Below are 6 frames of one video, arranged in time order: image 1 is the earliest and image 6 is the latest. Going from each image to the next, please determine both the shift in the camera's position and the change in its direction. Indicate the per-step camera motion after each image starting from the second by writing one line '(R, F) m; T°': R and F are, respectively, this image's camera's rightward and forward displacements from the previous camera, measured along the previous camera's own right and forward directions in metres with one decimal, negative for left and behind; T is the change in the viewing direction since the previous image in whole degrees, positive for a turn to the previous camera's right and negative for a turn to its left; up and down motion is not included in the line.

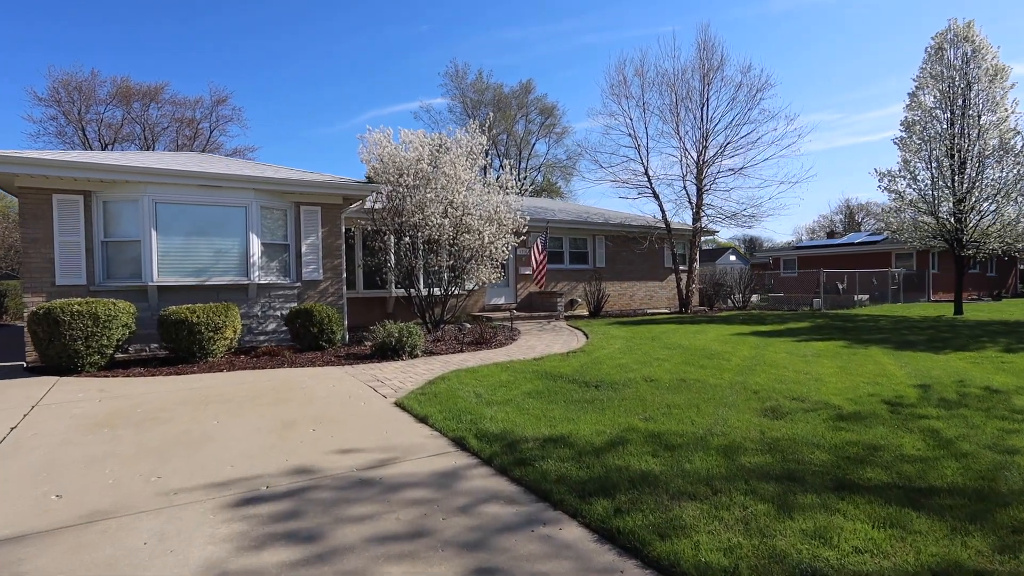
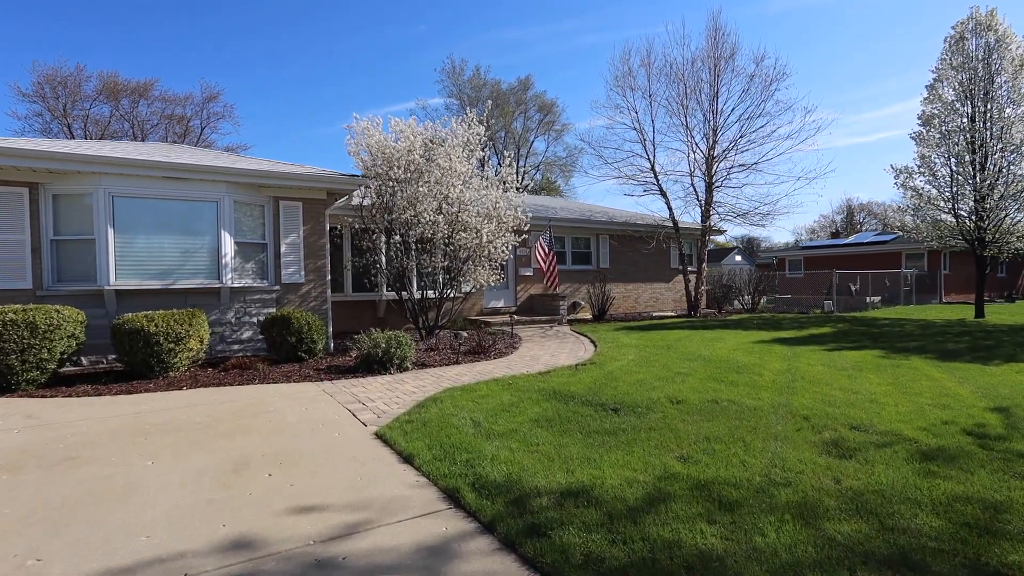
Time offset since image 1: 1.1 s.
(-0.1, +1.0) m; 0°
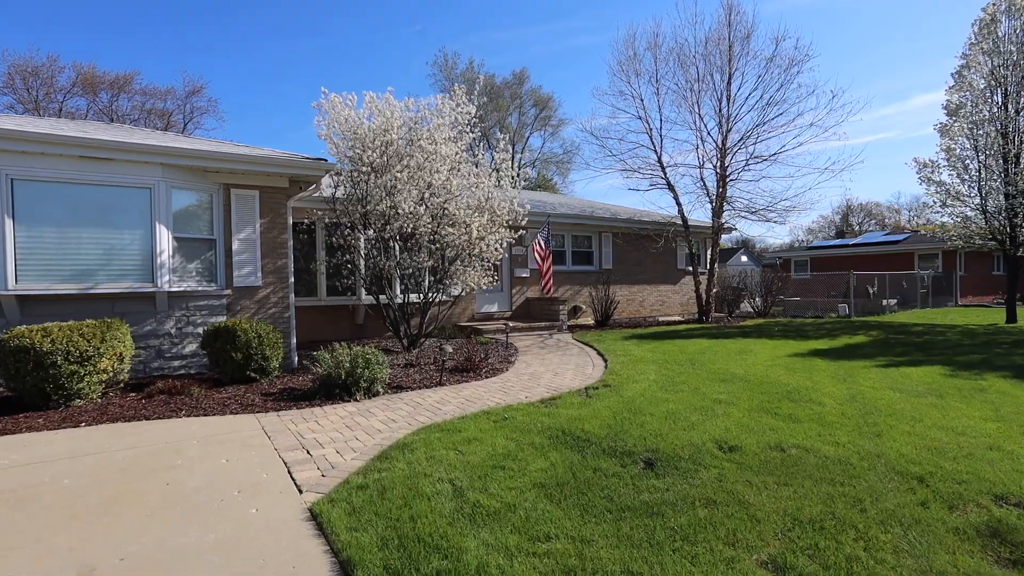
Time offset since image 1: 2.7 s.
(0.0, +1.5) m; +1°
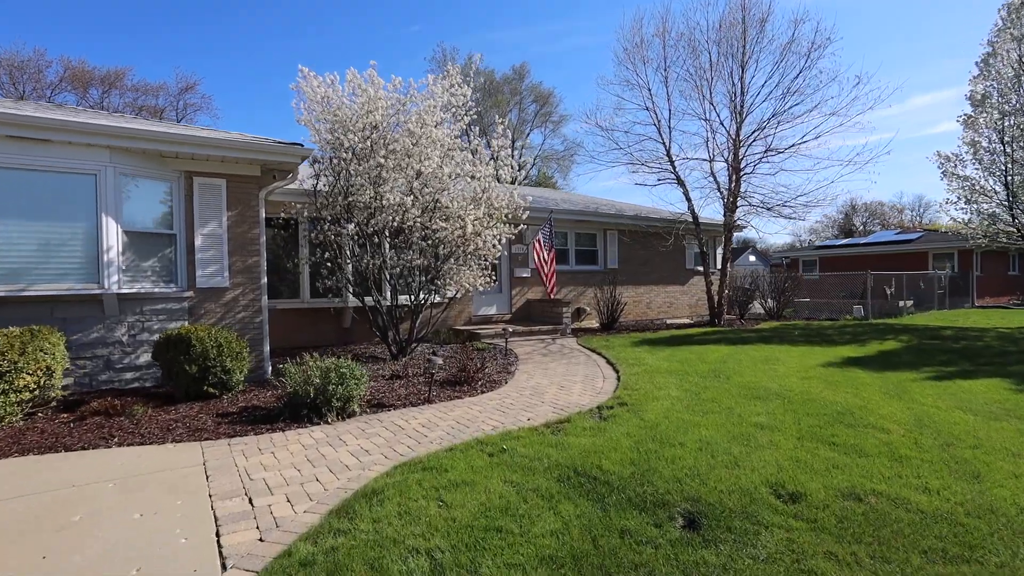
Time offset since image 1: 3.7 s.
(0.0, +1.0) m; 0°
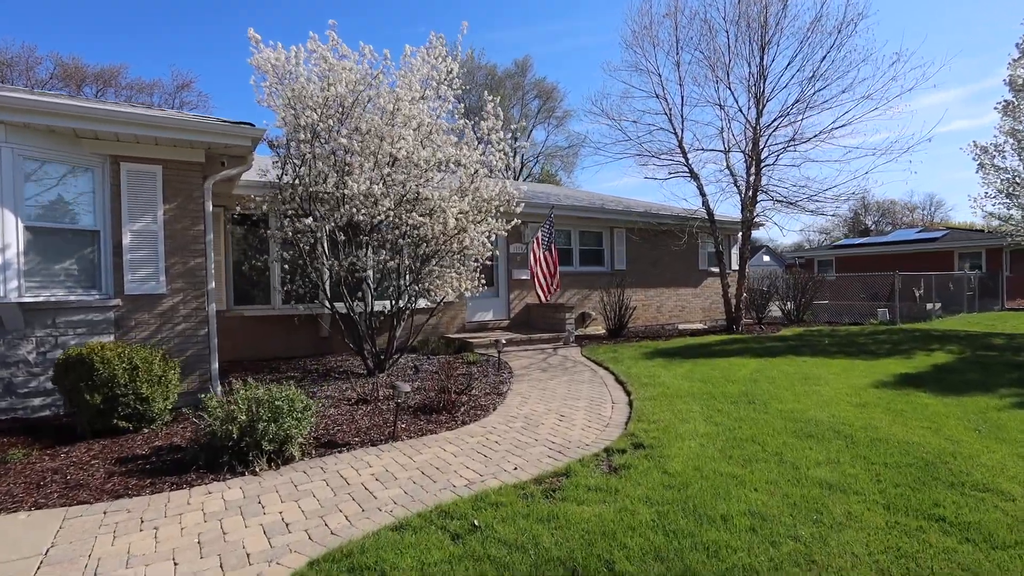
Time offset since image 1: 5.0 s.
(+0.2, +1.3) m; -1°
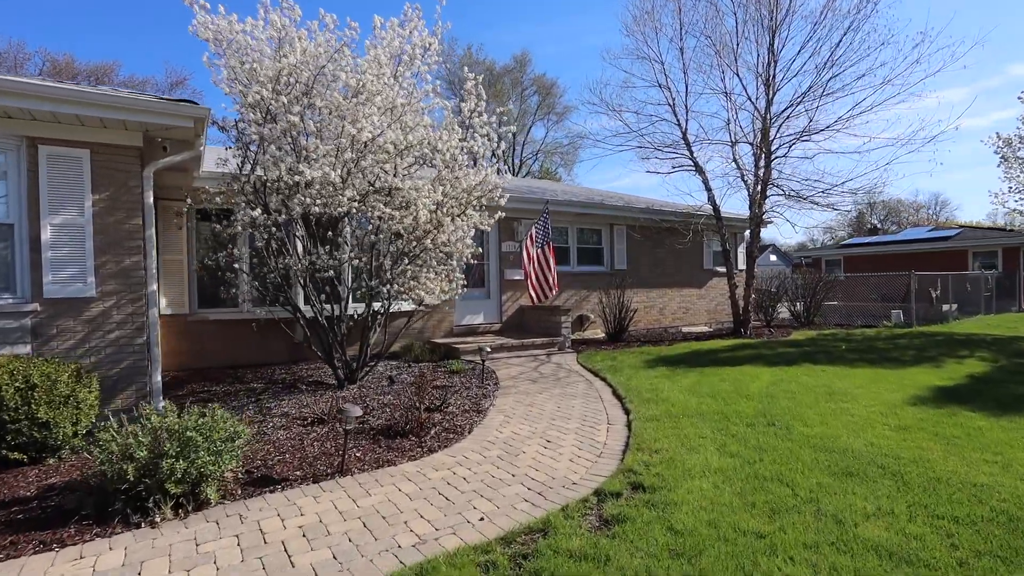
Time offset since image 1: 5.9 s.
(+0.2, +0.9) m; 0°
